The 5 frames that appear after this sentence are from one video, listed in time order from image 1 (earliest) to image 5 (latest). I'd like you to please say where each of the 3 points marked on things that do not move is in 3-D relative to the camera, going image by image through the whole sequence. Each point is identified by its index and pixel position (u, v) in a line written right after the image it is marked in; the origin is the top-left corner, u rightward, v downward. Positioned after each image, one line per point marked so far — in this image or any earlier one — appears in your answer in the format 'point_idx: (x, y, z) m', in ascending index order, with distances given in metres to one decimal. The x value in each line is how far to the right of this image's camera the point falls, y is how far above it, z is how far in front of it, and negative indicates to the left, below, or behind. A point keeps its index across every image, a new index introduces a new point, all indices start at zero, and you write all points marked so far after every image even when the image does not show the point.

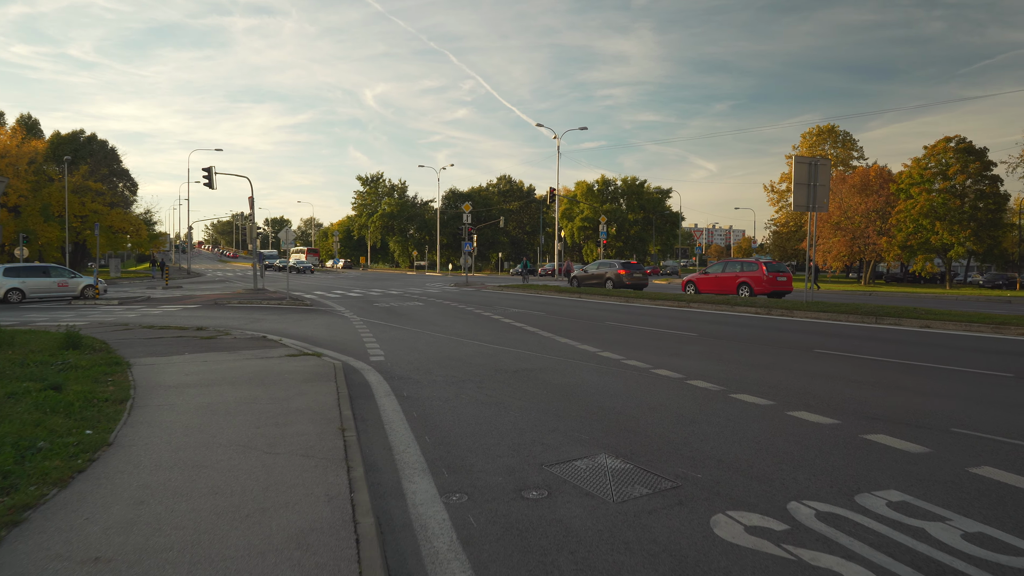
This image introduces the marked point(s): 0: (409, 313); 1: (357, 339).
0: (-3.0, -0.7, +19.2) m
1: (-3.1, -1.0, +12.9) m
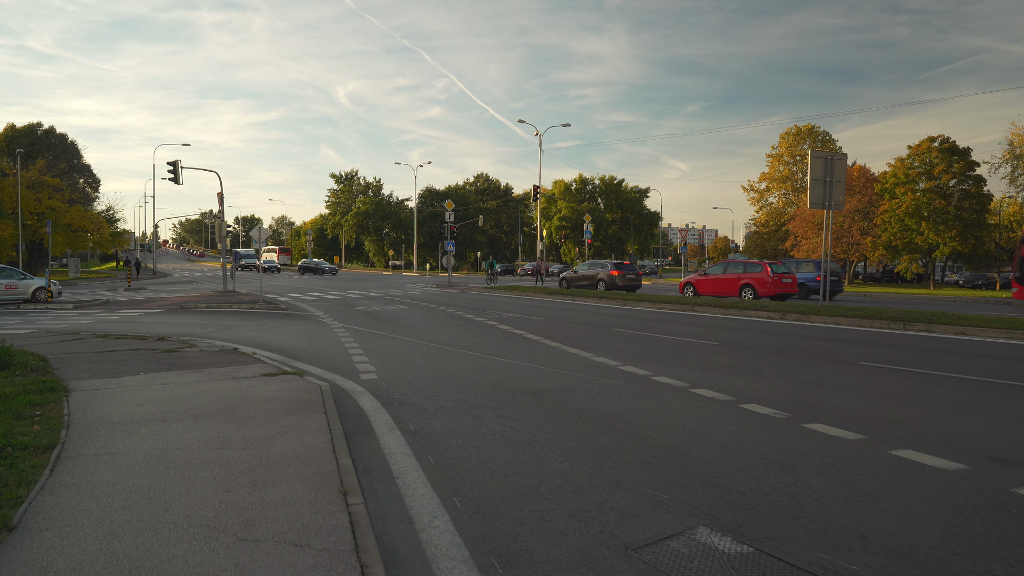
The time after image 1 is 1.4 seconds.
0: (-3.2, -0.8, +17.7) m
1: (-3.0, -1.1, +11.4) m
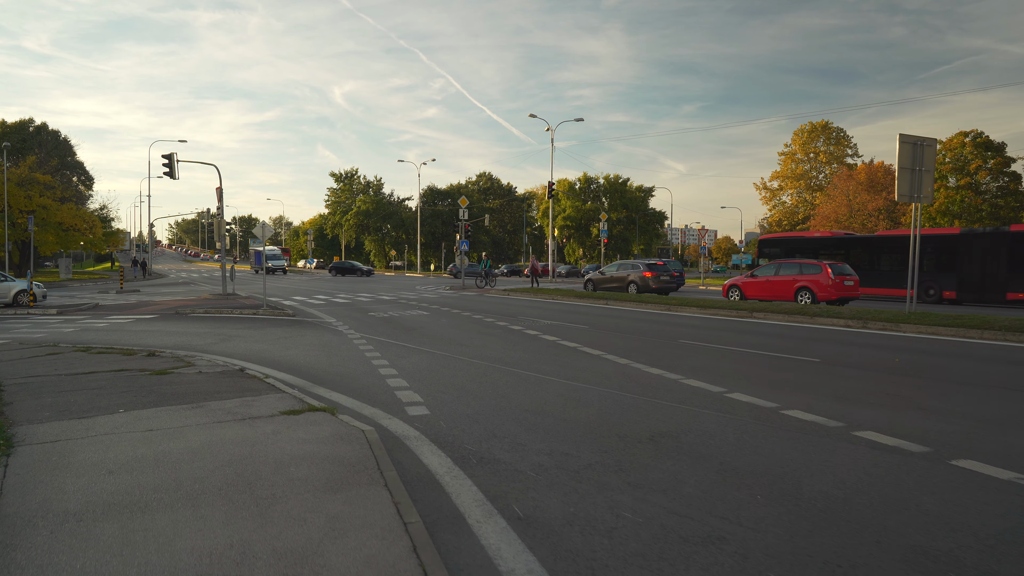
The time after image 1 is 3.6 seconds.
0: (-2.2, -0.9, +15.6) m
1: (-2.0, -1.2, +9.3) m
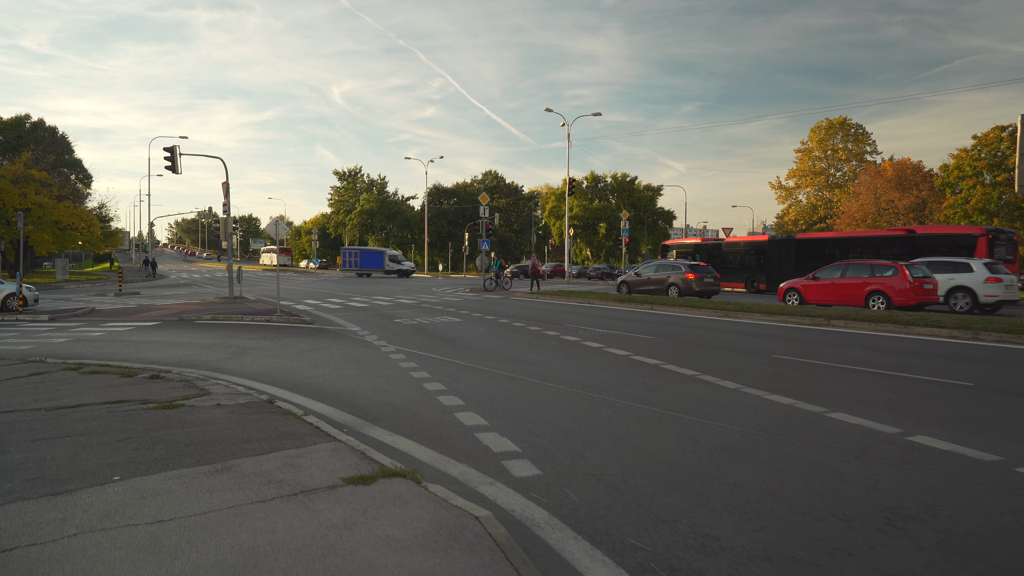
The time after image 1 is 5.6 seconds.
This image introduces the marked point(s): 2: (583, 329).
0: (-1.2, -1.0, +13.8) m
1: (-0.9, -1.3, +7.5) m
2: (+1.5, -0.9, +14.4) m
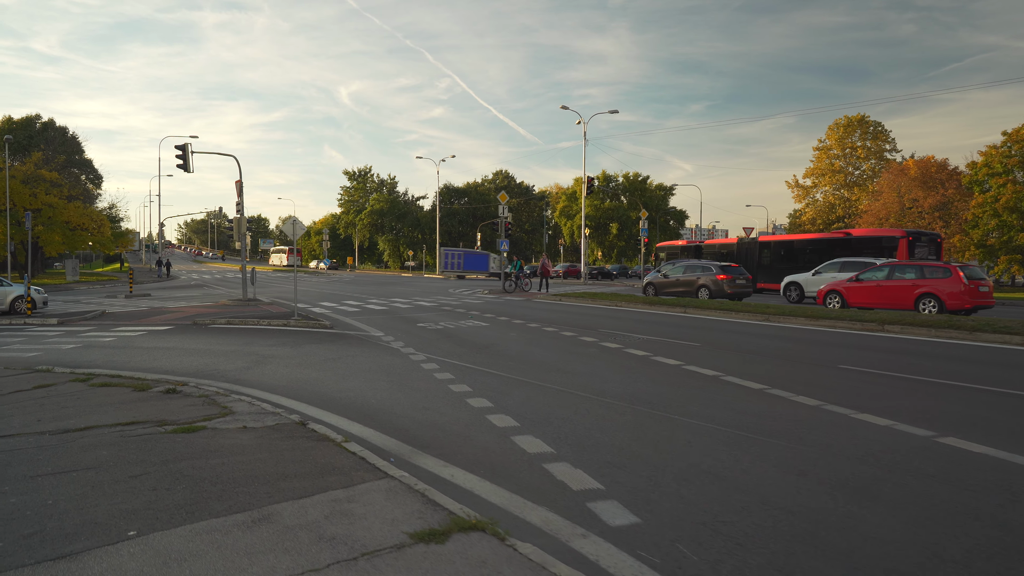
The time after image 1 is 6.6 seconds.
0: (-0.5, -1.1, +12.9) m
1: (-0.3, -1.4, +6.7) m
2: (+2.2, -1.0, +13.6) m
